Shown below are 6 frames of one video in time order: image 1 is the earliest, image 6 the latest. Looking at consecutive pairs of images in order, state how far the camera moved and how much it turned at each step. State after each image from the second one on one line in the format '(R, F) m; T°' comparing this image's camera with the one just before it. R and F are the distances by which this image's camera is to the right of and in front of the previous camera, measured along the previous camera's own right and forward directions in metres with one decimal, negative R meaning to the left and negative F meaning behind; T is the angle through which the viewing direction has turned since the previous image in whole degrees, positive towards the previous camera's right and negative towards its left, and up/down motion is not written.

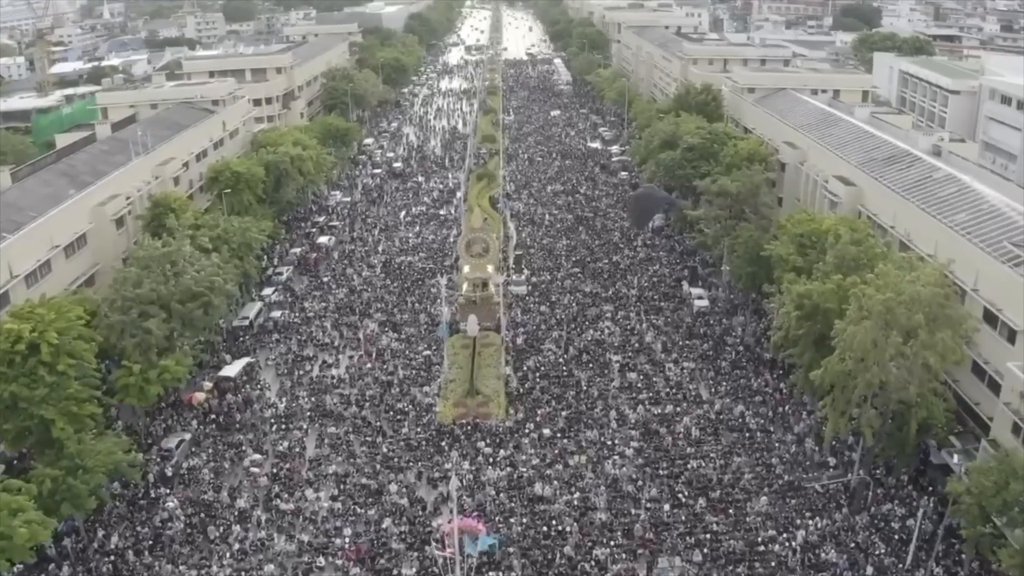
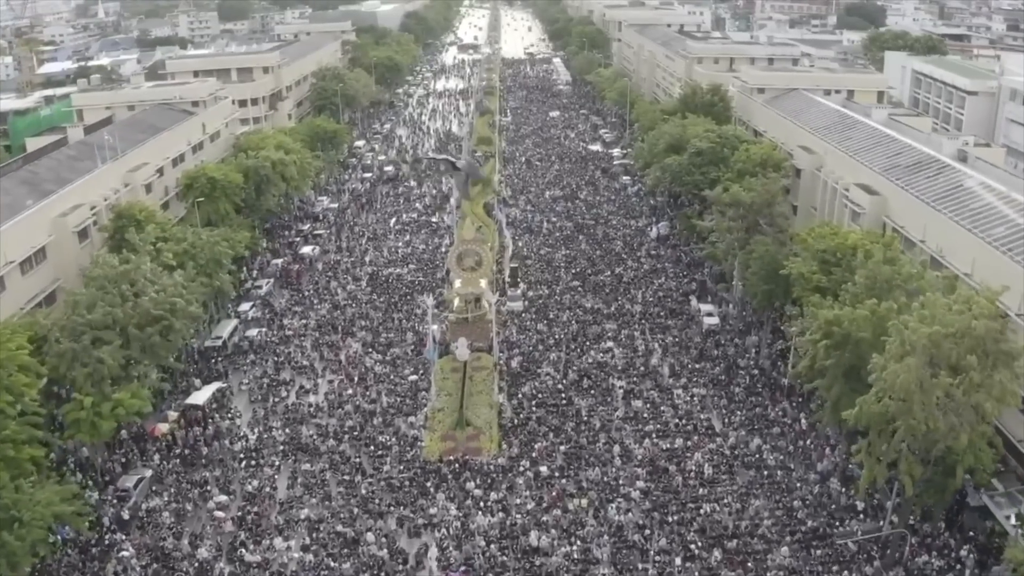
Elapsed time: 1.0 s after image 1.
(+0.2, +3.3) m; 0°
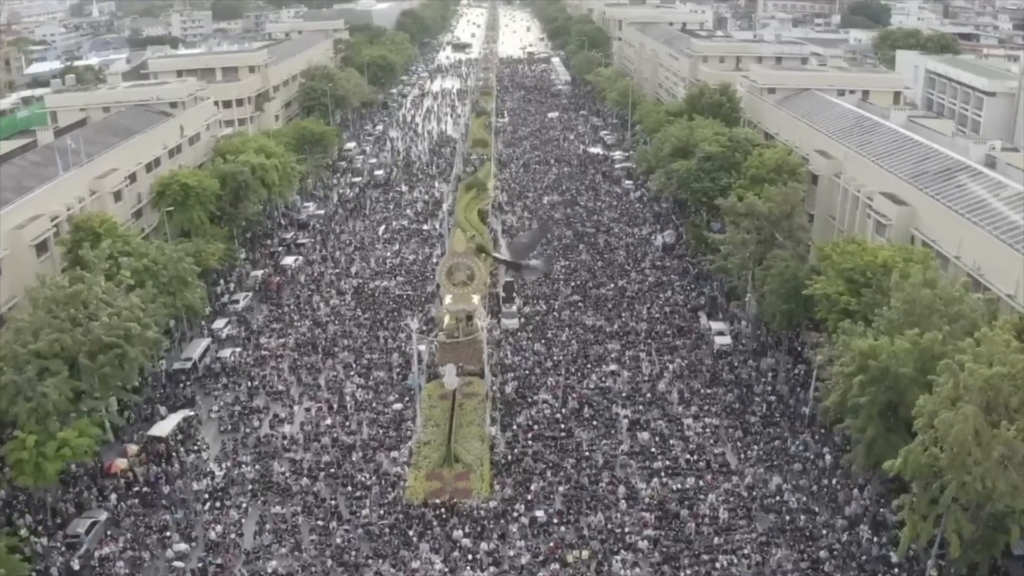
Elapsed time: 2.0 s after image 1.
(+0.2, +3.1) m; 0°
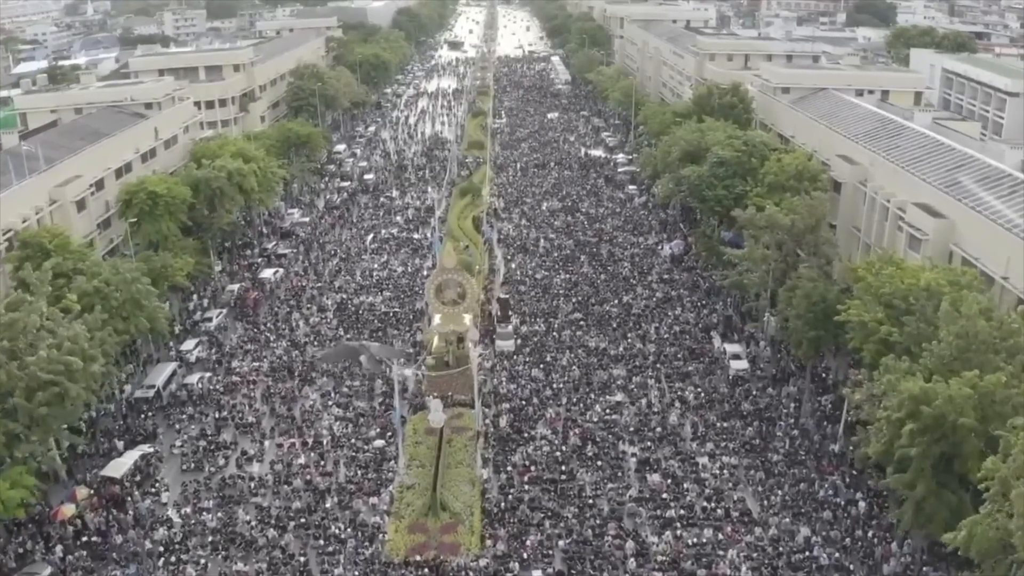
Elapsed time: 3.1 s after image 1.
(+0.2, +3.4) m; 0°
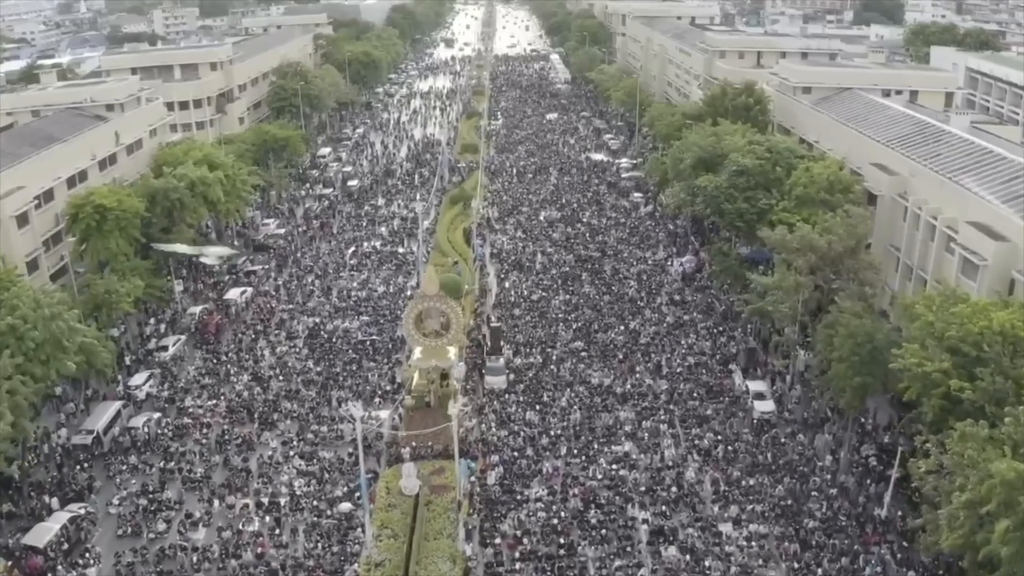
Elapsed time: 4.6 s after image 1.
(+0.3, +4.4) m; 0°
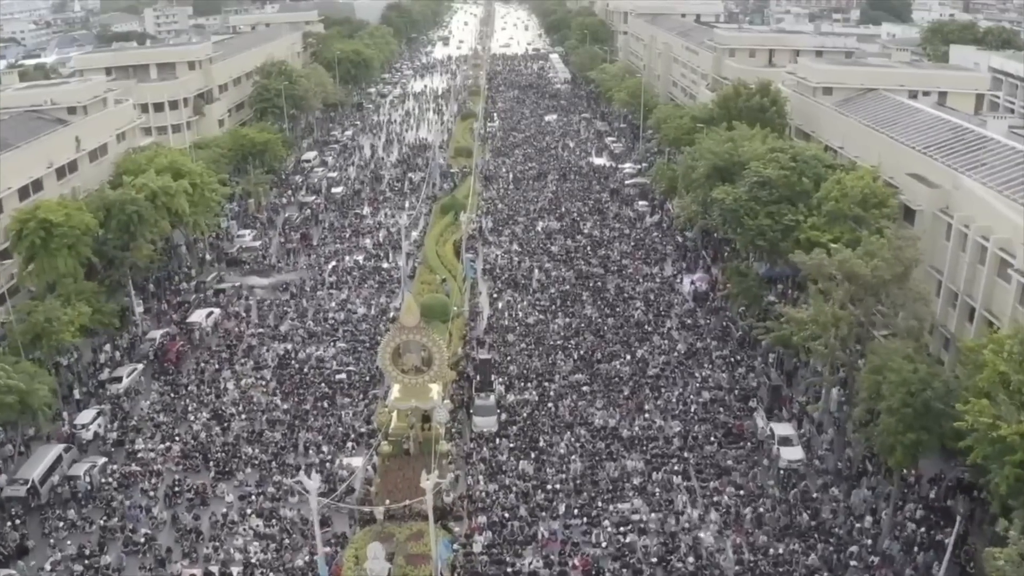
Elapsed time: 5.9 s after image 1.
(+0.3, +3.7) m; 0°
